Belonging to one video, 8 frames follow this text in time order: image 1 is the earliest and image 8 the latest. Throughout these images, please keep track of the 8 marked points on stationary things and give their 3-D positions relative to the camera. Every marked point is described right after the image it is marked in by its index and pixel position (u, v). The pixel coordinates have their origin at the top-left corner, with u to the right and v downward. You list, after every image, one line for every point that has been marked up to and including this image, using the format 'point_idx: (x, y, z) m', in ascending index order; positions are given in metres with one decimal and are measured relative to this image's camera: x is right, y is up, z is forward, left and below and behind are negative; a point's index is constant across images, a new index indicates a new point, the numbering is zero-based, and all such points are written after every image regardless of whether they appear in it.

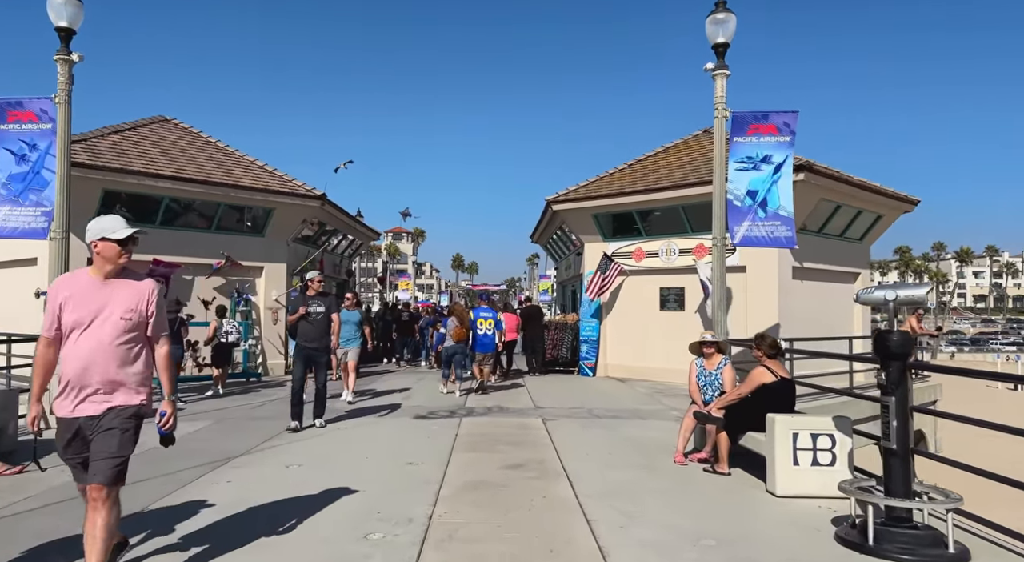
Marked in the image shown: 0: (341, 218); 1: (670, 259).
0: (-4.9, +1.8, +17.5) m
1: (+3.6, +0.5, +14.1) m
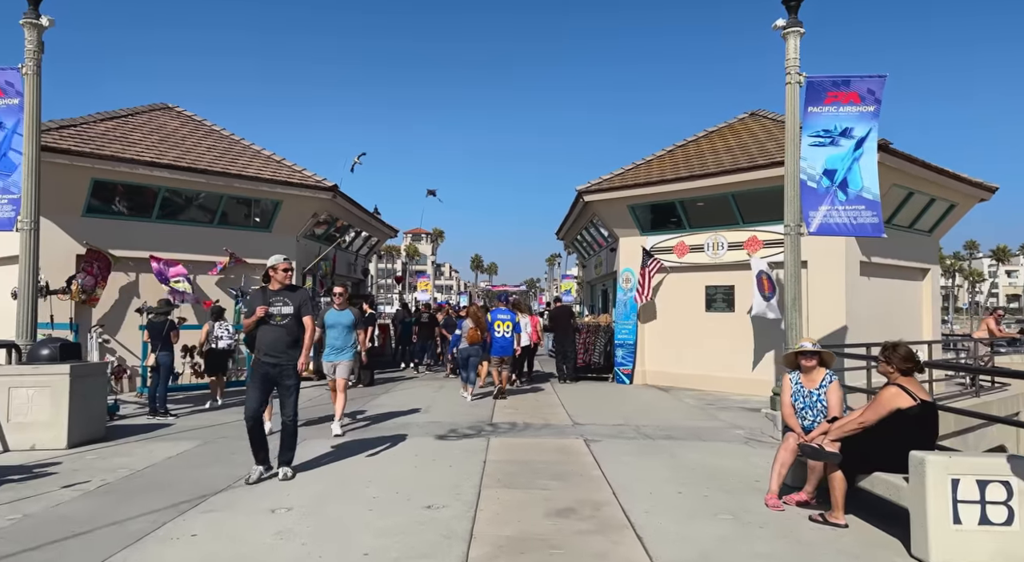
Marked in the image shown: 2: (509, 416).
0: (-4.2, +1.9, +16.3) m
1: (+4.2, +0.5, +12.6) m
2: (-0.1, -2.0, +9.1) m
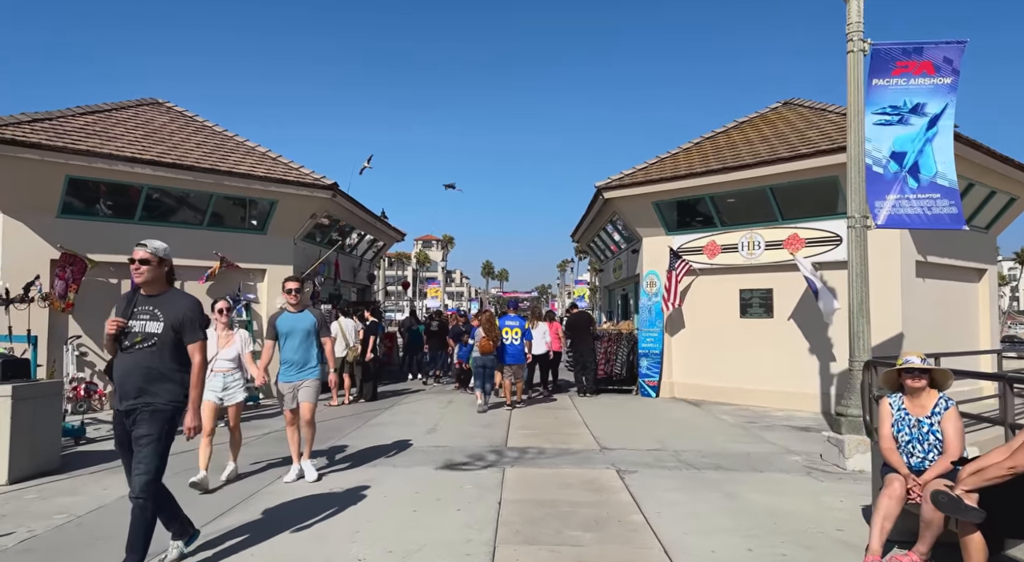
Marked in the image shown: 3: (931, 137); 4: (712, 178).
0: (-3.9, +1.7, +15.3) m
1: (+4.5, +0.5, +11.5) m
2: (+0.2, -2.1, +8.0) m
3: (+4.6, +1.6, +6.8) m
4: (+3.7, +1.9, +11.5) m
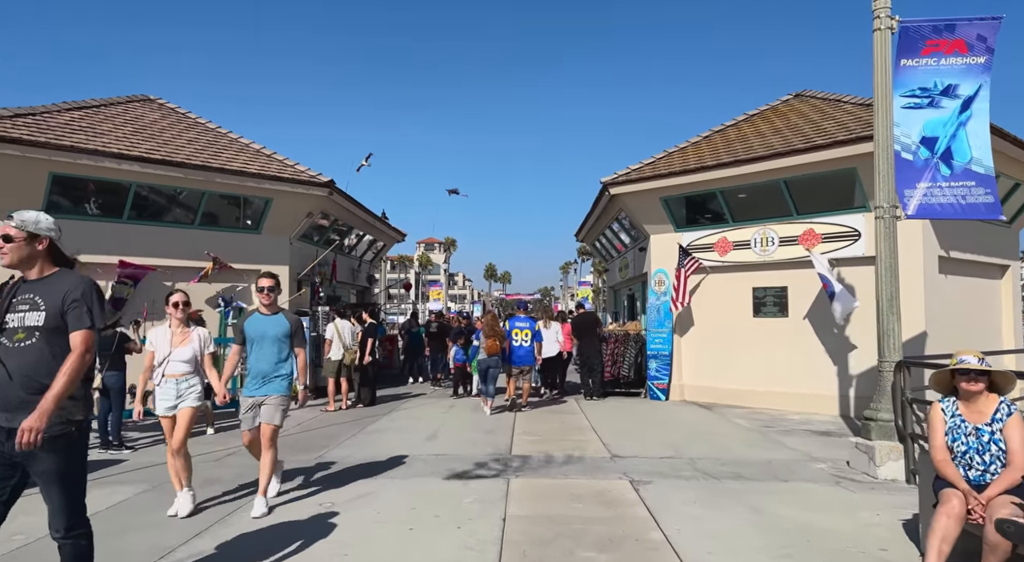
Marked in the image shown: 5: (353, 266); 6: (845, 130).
0: (-3.8, +1.7, +14.9) m
1: (+4.6, +0.5, +11.0) m
2: (+0.2, -2.0, +7.5) m
3: (+4.7, +1.7, +6.3) m
4: (+3.8, +2.0, +11.0) m
5: (-4.6, +0.4, +17.6) m
6: (+5.4, +2.4, +9.9) m
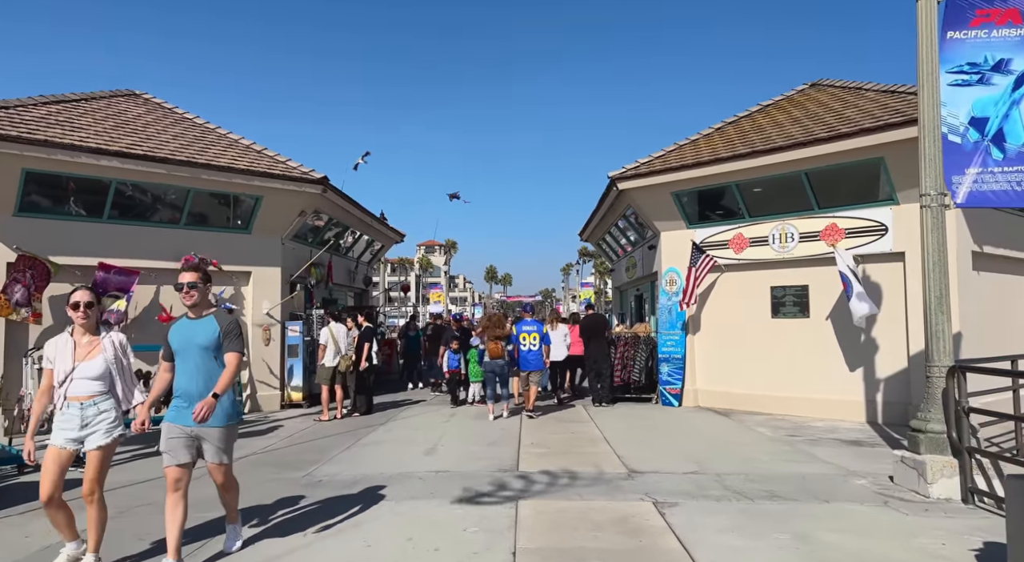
0: (-3.7, +1.6, +14.3) m
1: (+4.6, +0.6, +10.4) m
2: (+0.3, -2.0, +6.9) m
3: (+4.7, +1.7, +5.7) m
4: (+3.8, +2.0, +10.4) m
5: (-4.5, +0.4, +16.9) m
6: (+5.4, +2.5, +9.3) m
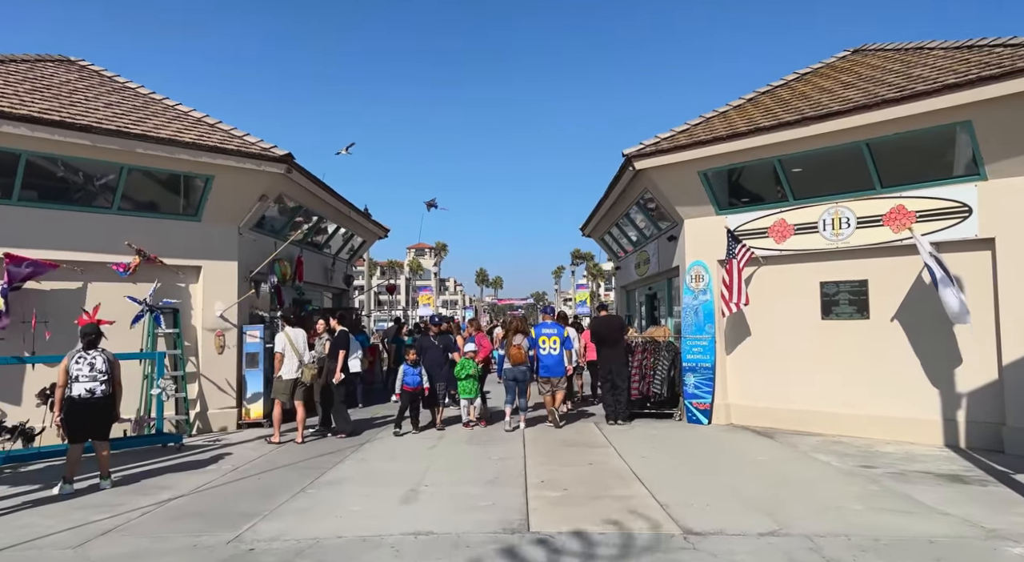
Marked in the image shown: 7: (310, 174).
0: (-3.8, +1.7, +12.5) m
1: (+4.6, +0.6, +8.7) m
2: (+0.4, -1.9, +5.1) m
3: (+4.8, +1.8, +4.0) m
4: (+3.8, +2.1, +8.7) m
5: (-4.6, +0.4, +15.1) m
6: (+5.5, +2.6, +7.6) m
7: (-3.6, +1.9, +10.8) m
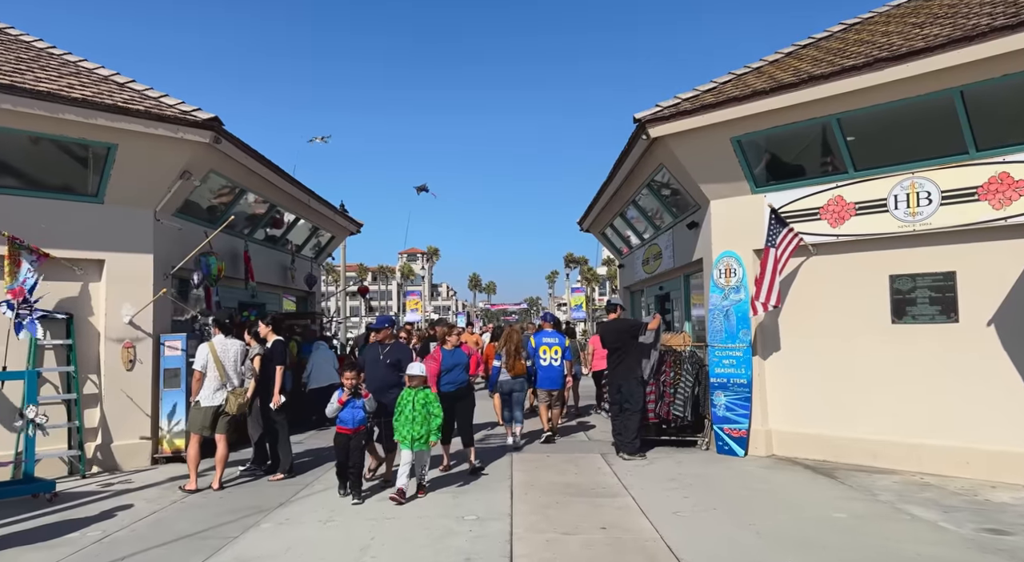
0: (-4.0, +1.7, +10.4) m
1: (+4.5, +0.7, +6.7) m
2: (+0.2, -1.8, +3.1) m
3: (+4.7, +1.9, +2.0) m
4: (+3.7, +2.1, +6.7) m
5: (-4.8, +0.4, +13.0) m
6: (+5.3, +2.7, +5.7) m
7: (-3.8, +1.9, +8.8) m
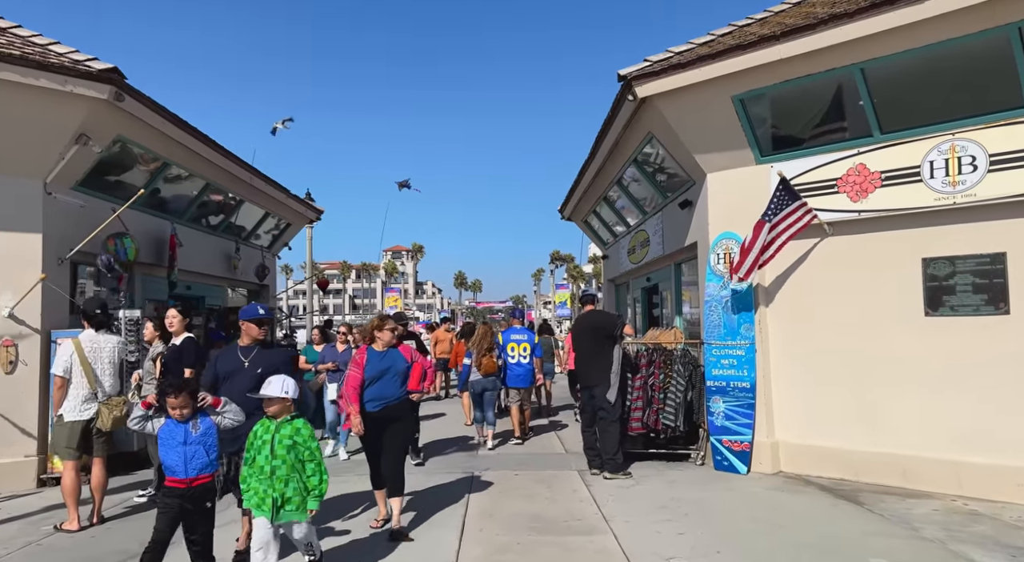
0: (-4.5, +1.9, +9.1) m
1: (+4.1, +0.9, +5.6) m
2: (-0.1, -1.7, +1.8) m
3: (+4.4, +2.1, +0.9) m
4: (+3.3, +2.3, +5.5) m
5: (-5.4, +0.6, +11.7) m
6: (+4.9, +2.8, +4.5) m
7: (-4.2, +2.1, +7.4) m
